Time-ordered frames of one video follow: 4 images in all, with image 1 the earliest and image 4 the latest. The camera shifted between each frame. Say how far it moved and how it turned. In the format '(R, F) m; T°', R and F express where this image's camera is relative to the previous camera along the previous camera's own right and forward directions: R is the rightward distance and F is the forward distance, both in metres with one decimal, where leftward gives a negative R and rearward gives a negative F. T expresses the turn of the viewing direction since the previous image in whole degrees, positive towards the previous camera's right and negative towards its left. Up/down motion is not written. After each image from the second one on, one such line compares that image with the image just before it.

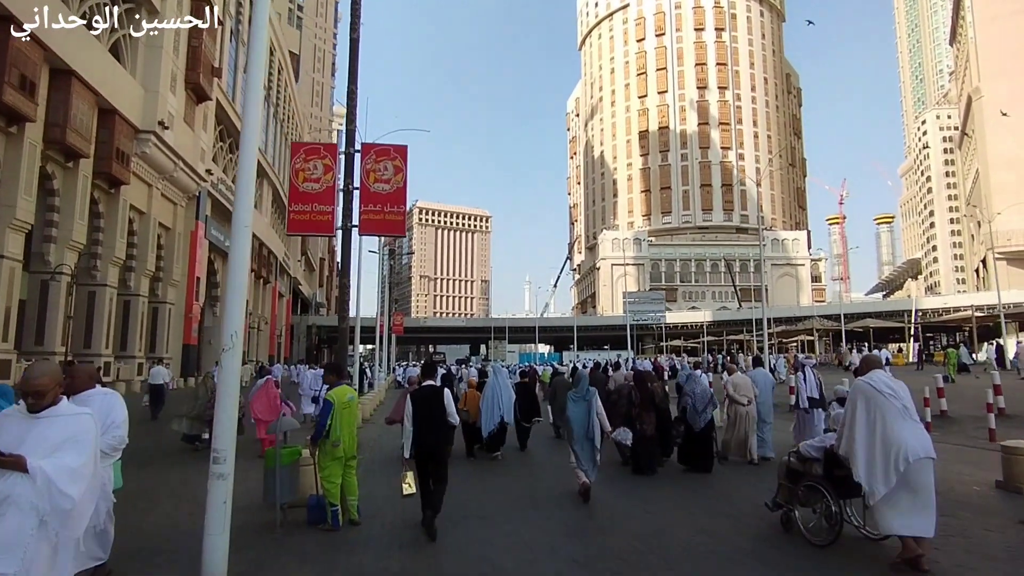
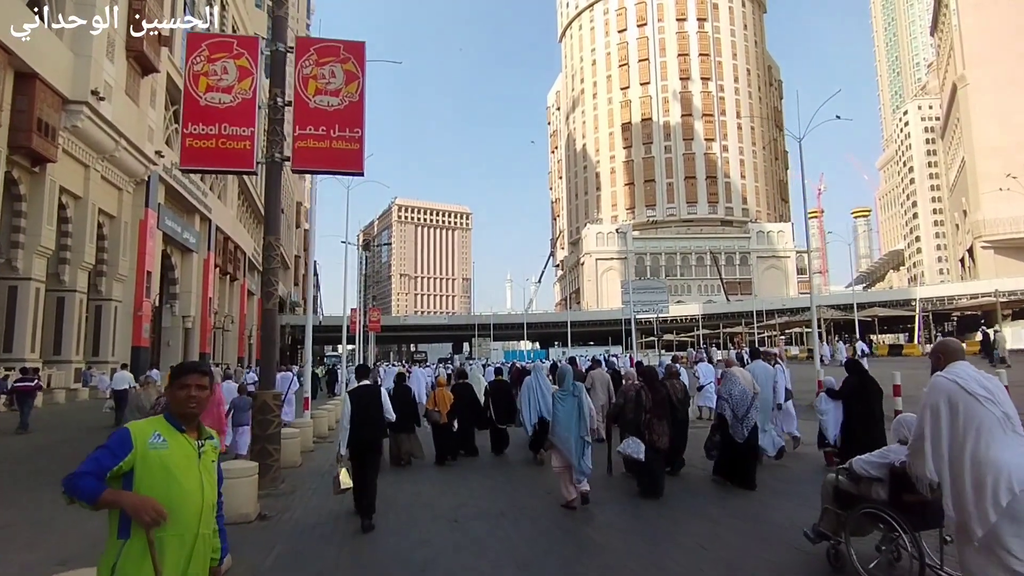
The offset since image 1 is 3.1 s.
(-0.3, +2.8) m; +2°
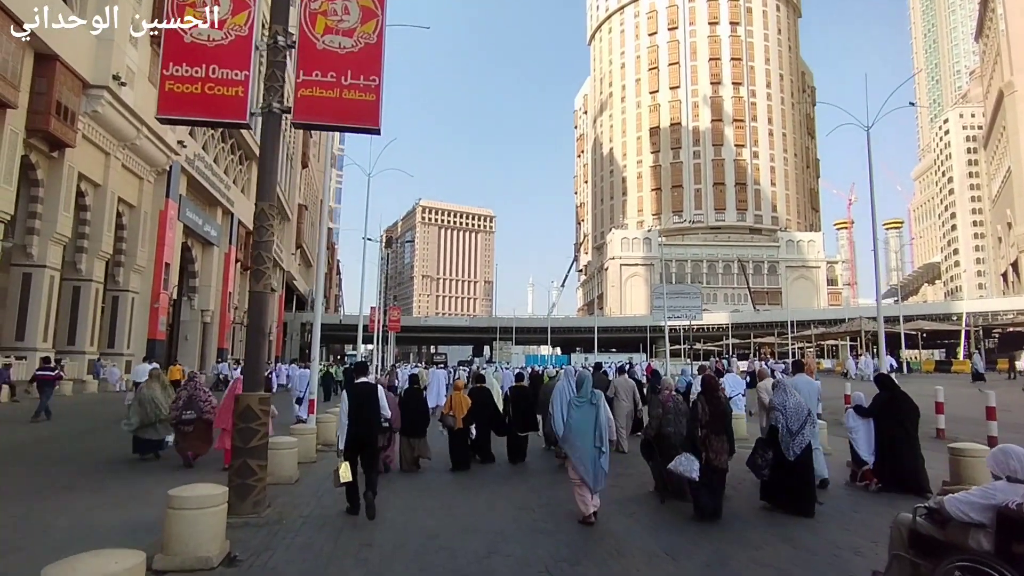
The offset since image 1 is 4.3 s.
(-0.2, +1.1) m; -2°
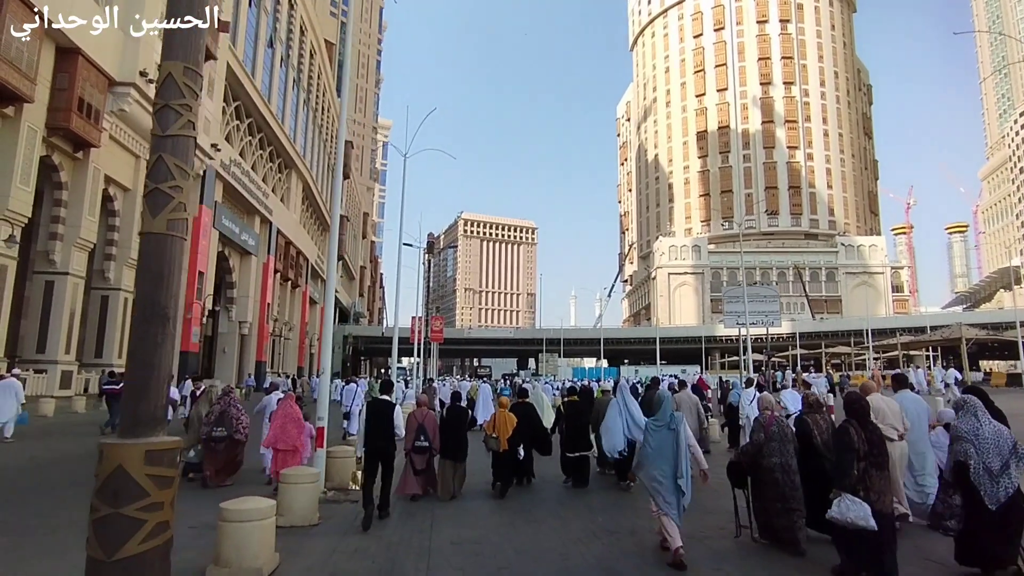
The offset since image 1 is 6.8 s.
(-0.4, +2.3) m; -4°
